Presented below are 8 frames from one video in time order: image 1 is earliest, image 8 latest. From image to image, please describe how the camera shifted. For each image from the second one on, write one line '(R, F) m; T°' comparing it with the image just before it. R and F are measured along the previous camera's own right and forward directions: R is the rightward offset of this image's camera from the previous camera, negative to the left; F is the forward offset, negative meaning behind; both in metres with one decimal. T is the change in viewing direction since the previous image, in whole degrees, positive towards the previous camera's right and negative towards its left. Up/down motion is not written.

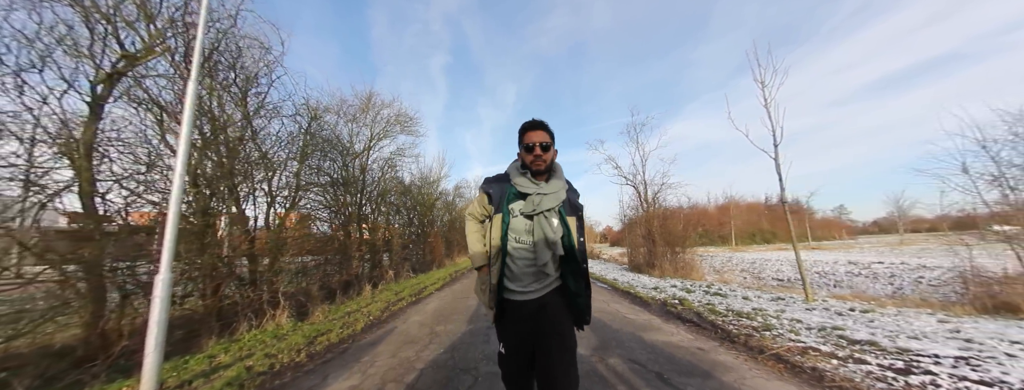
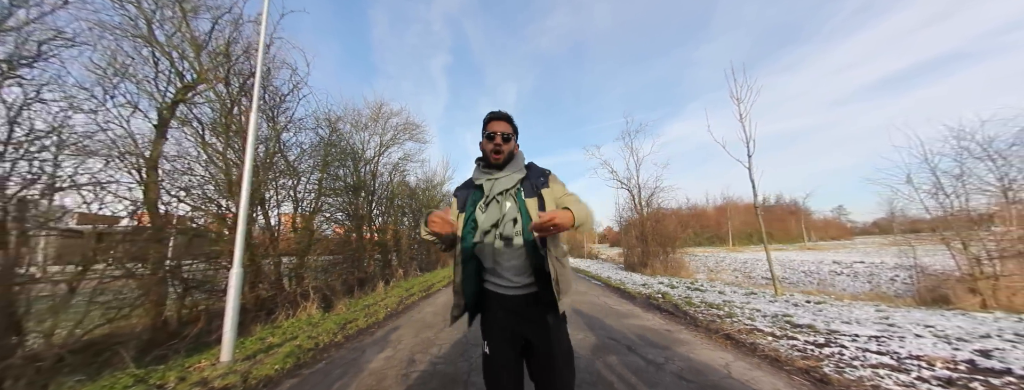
(0.0, -0.8) m; 0°
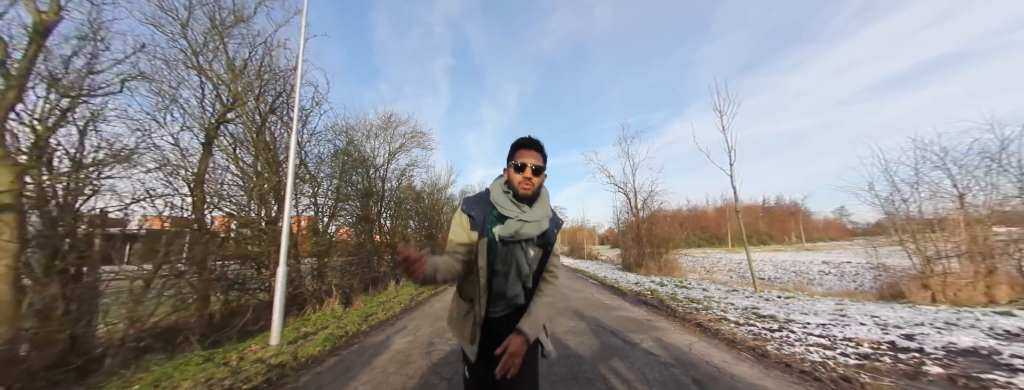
(0.0, -0.7) m; 0°
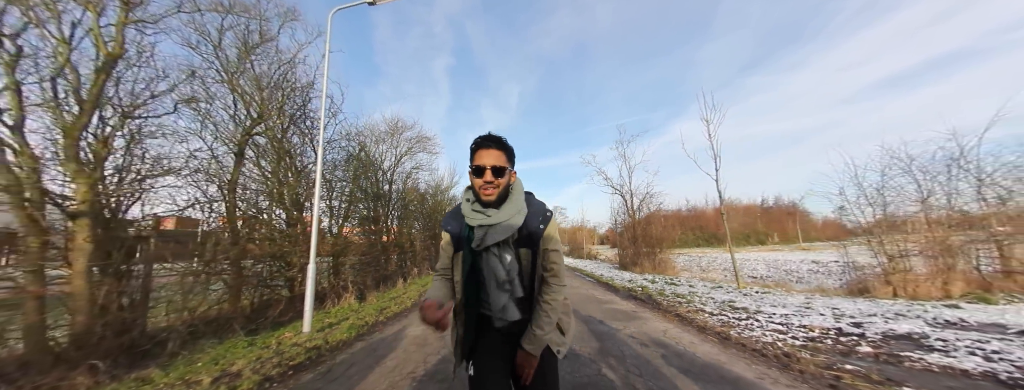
(0.0, -0.6) m; 0°
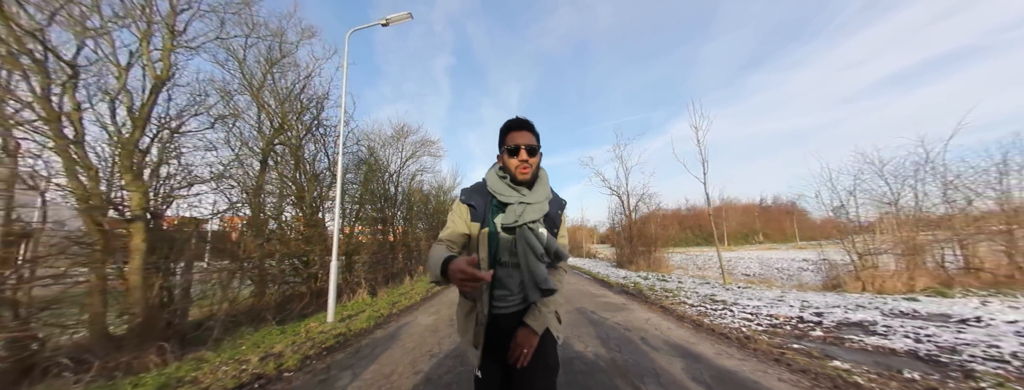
(0.0, -0.6) m; 0°
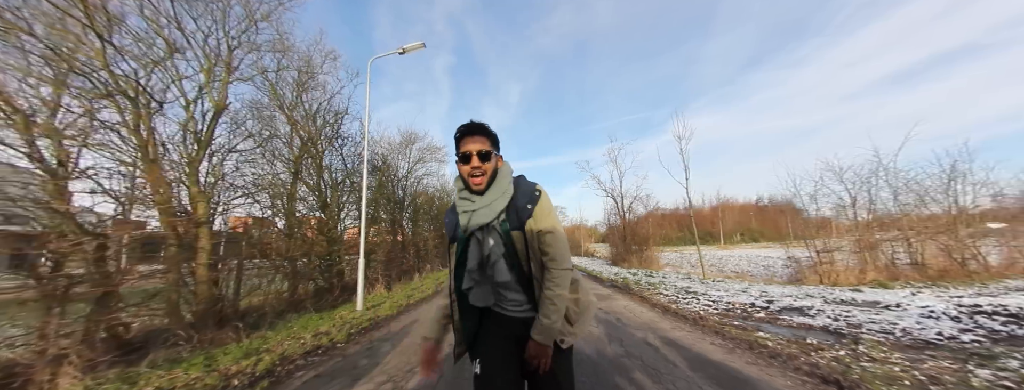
(0.0, -1.0) m; 0°
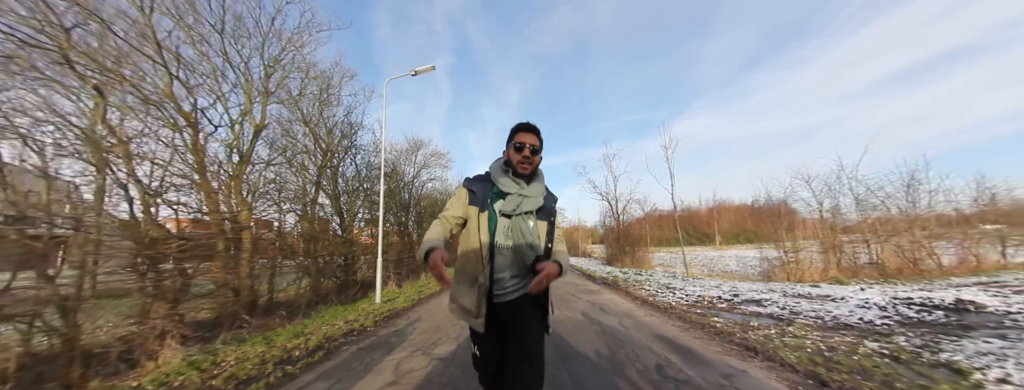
(0.0, -0.9) m; 0°
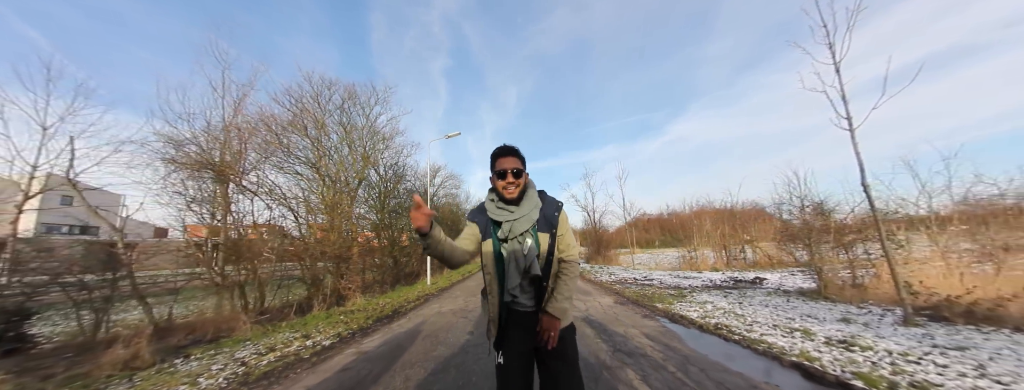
(-0.1, -4.9) m; 0°
